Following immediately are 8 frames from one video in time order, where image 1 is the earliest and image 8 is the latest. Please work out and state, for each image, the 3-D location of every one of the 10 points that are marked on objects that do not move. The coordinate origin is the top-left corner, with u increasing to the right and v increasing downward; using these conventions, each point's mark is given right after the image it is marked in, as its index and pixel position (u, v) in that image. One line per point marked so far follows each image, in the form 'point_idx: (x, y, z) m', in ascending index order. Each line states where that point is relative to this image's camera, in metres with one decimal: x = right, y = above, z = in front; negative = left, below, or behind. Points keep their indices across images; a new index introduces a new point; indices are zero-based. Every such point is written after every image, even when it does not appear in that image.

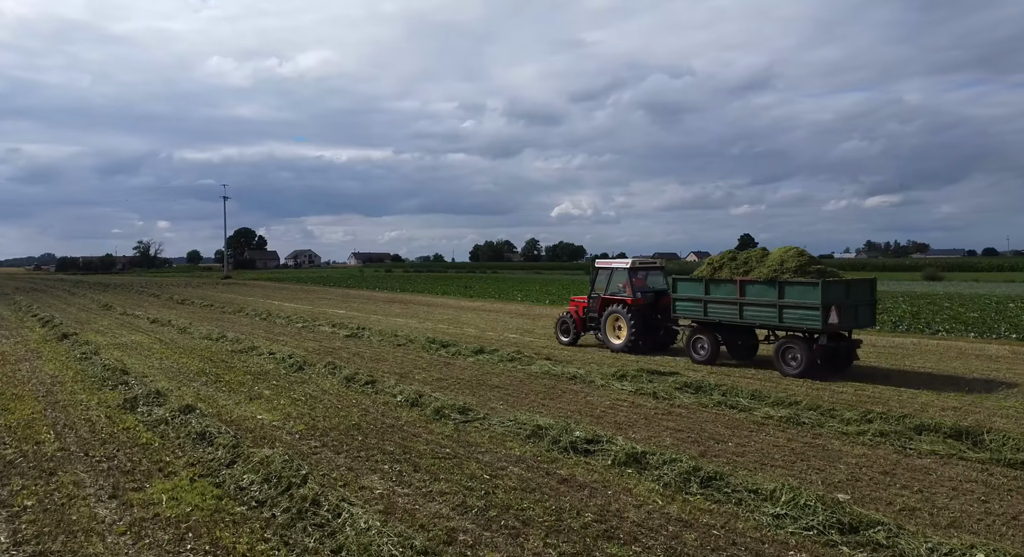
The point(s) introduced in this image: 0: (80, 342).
0: (-10.2, -1.5, +16.5) m
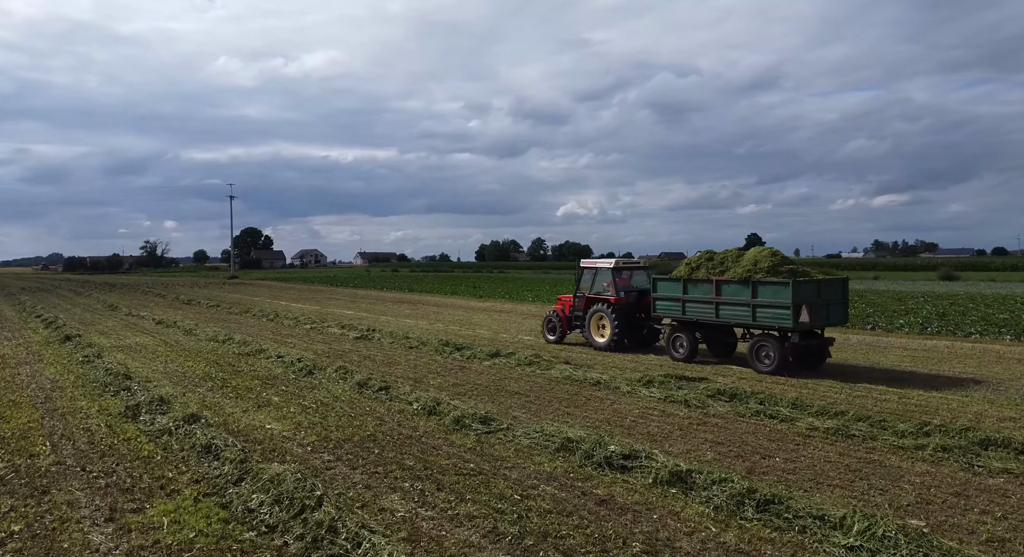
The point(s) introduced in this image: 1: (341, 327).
0: (-9.8, -1.5, +16.1) m
1: (-4.8, -1.4, +19.7) m
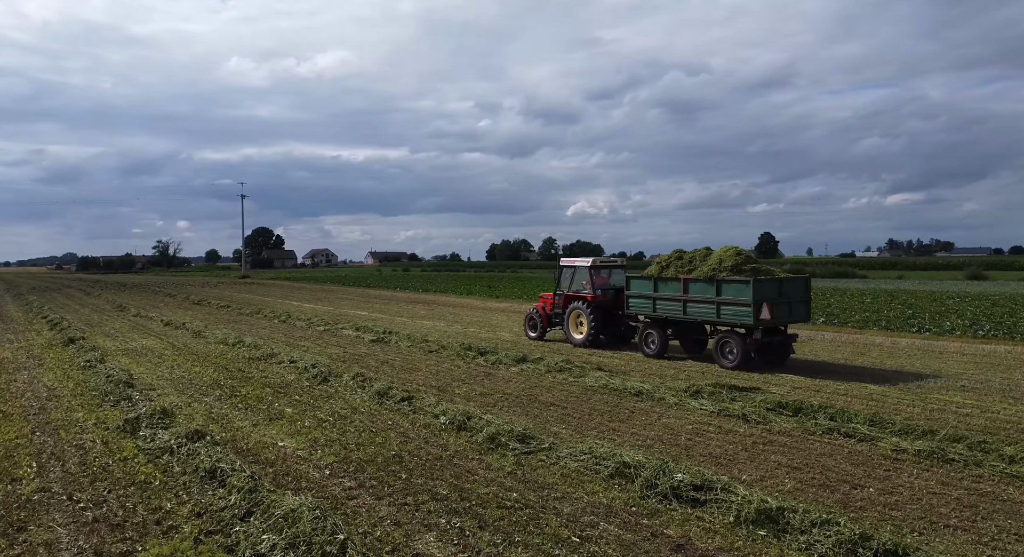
0: (-9.3, -1.5, +15.4) m
1: (-4.2, -1.3, +18.9) m
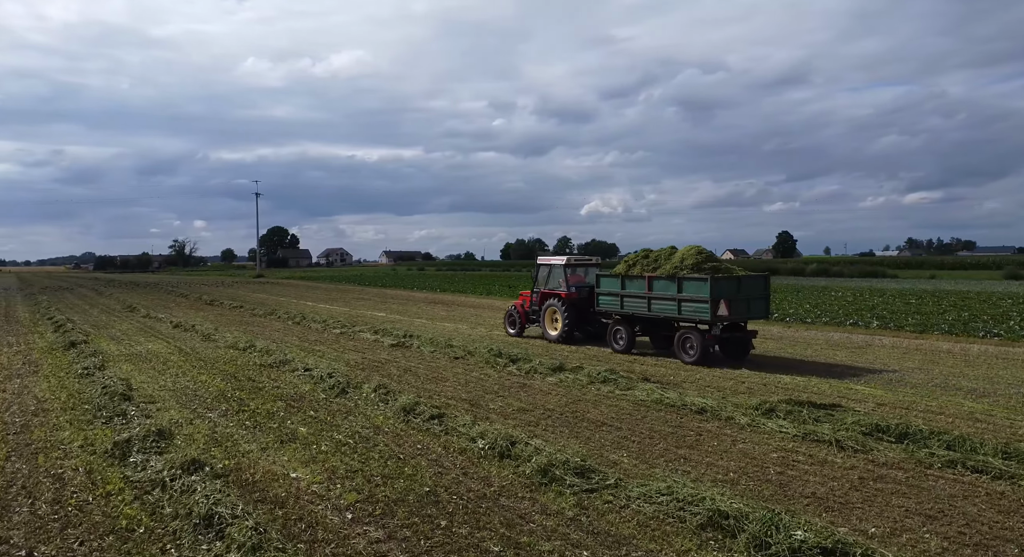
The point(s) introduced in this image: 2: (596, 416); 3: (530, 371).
0: (-8.7, -1.5, +14.4) m
1: (-3.5, -1.3, +17.8) m
2: (+1.0, -1.6, +8.4) m
3: (+0.3, -1.5, +11.5) m
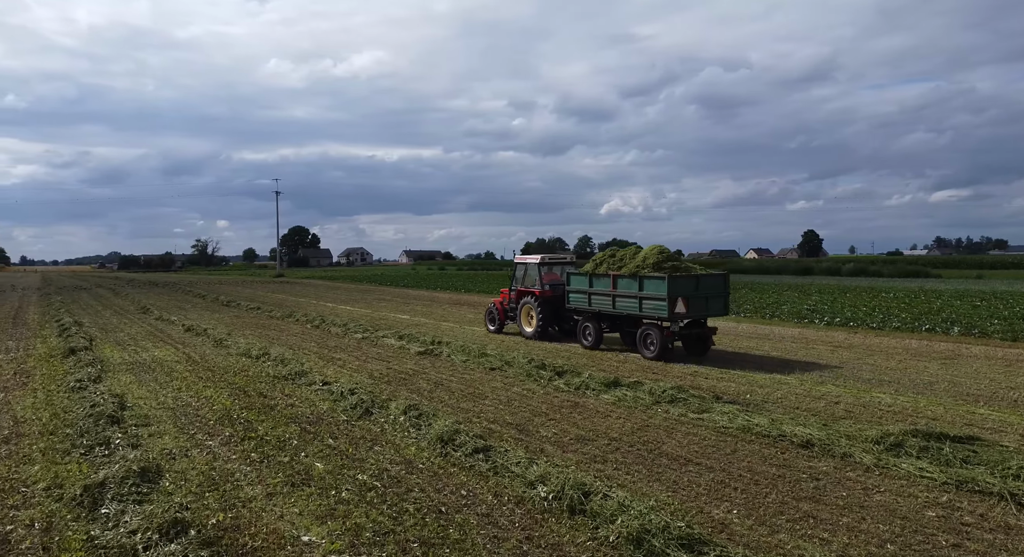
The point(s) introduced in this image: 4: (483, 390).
0: (-7.9, -1.5, +13.1) m
1: (-2.7, -1.4, +16.4) m
2: (+1.6, -1.7, +6.9) m
3: (+1.0, -1.5, +10.0) m
4: (-0.4, -1.6, +10.0) m
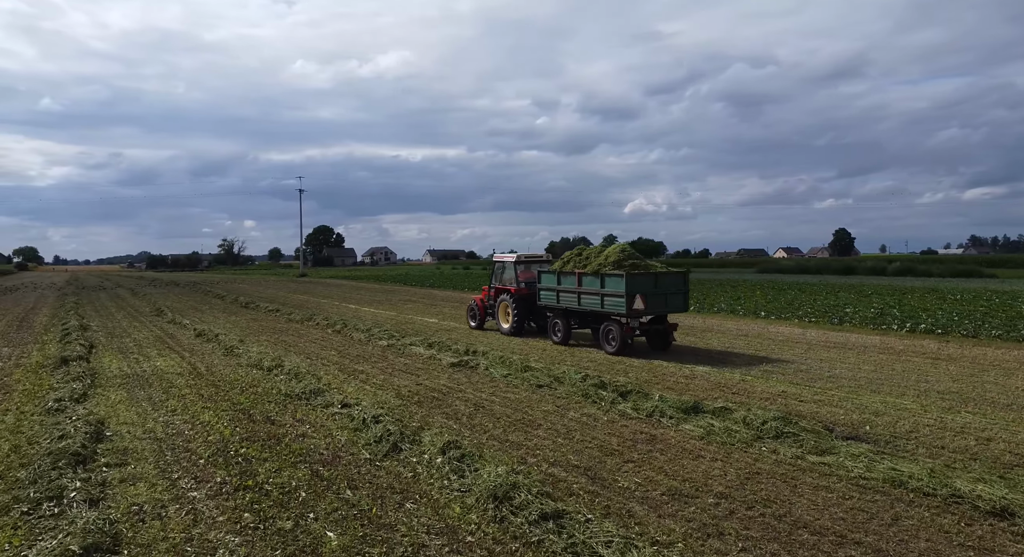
0: (-7.1, -1.5, +11.6) m
1: (-1.8, -1.4, +14.7) m
2: (+2.2, -1.7, +5.1) m
3: (+1.6, -1.6, +8.2) m
4: (+0.3, -1.6, +8.3) m
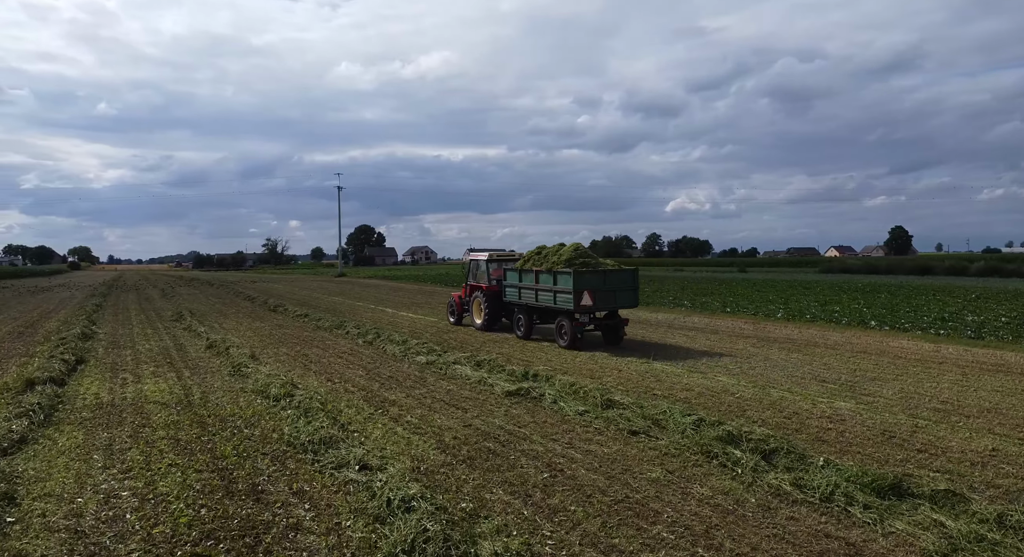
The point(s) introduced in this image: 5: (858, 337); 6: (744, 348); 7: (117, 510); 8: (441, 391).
0: (-6.2, -1.6, +9.2) m
1: (-0.6, -1.4, +12.0) m
2: (+2.7, -1.8, +2.2) m
3: (+2.4, -1.6, +5.3) m
4: (+1.0, -1.7, +5.5) m
5: (+7.4, -1.2, +15.0) m
6: (+4.7, -1.4, +14.3) m
7: (-2.9, -1.8, +5.3) m
8: (-1.1, -1.6, +10.1) m
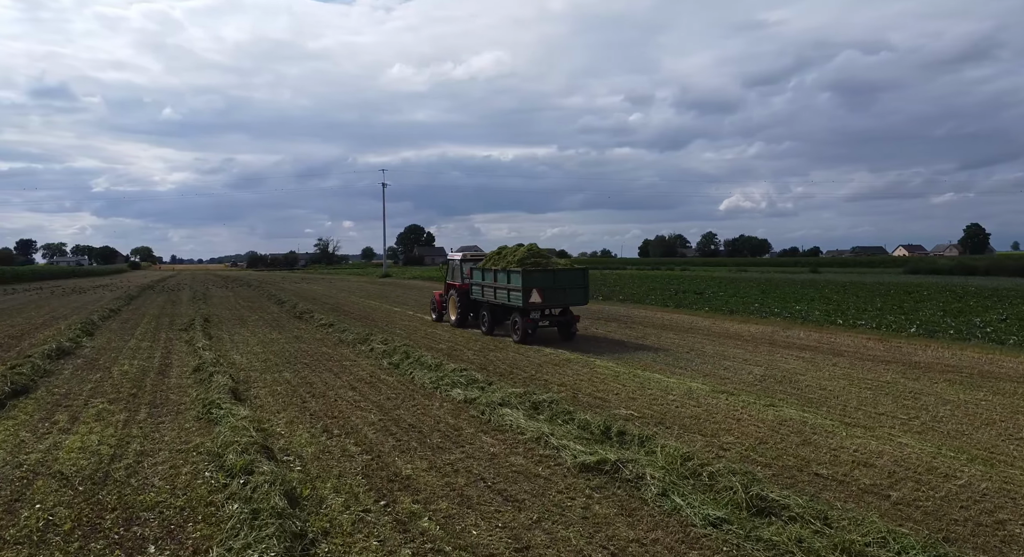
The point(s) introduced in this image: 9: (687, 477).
0: (-5.5, -1.7, +6.2) m
1: (+0.2, -1.5, +8.6) m
2: (+2.9, -1.9, -1.5) m
3: (+2.8, -1.7, +1.7) m
4: (+1.4, -1.8, +2.0) m
5: (+8.5, -1.4, +11.0) m
6: (+5.7, -1.5, +10.5) m
7: (-2.5, -1.9, +2.1) m
8: (-0.3, -1.7, +6.7) m
9: (+1.4, -1.6, +5.8) m
